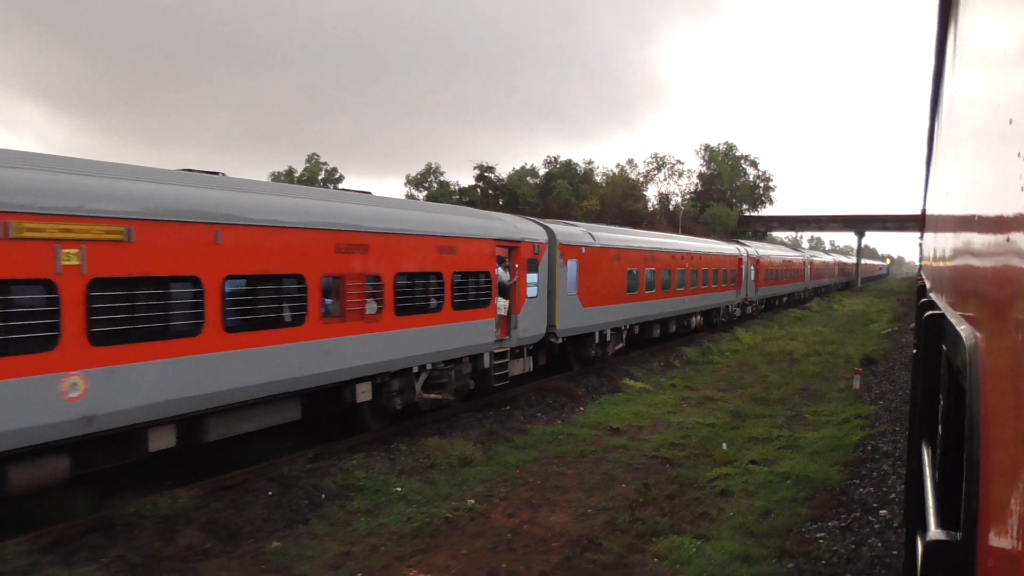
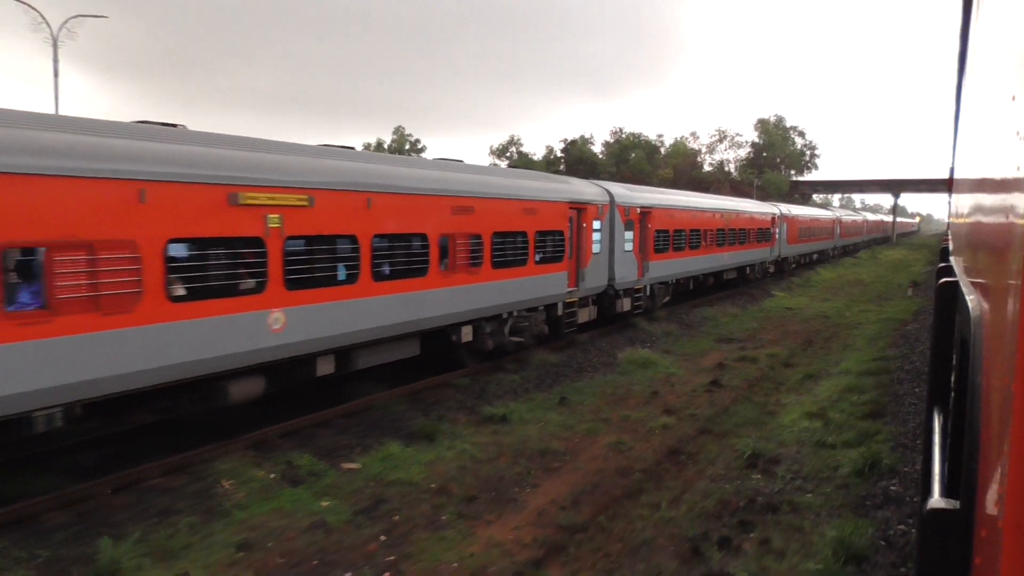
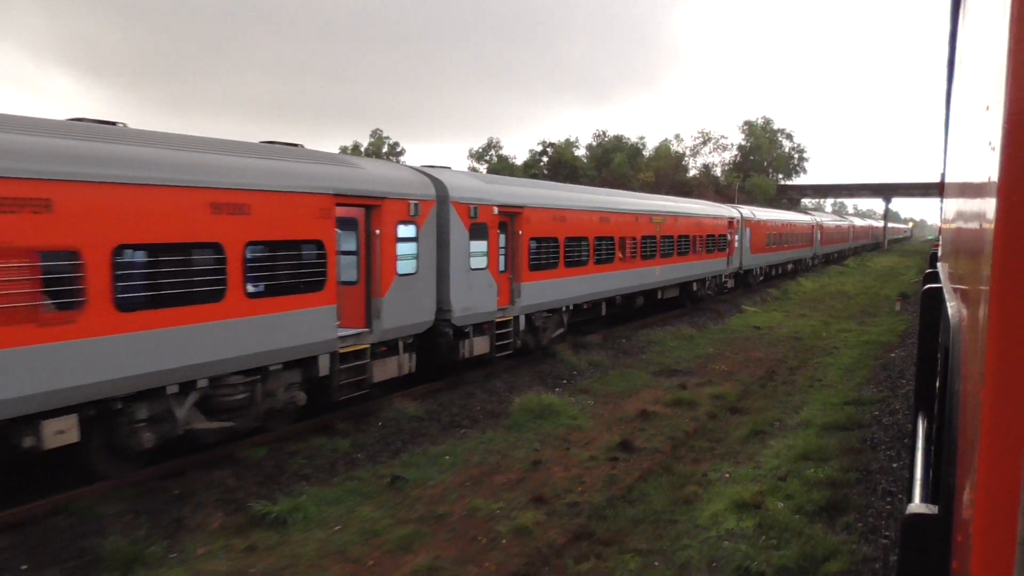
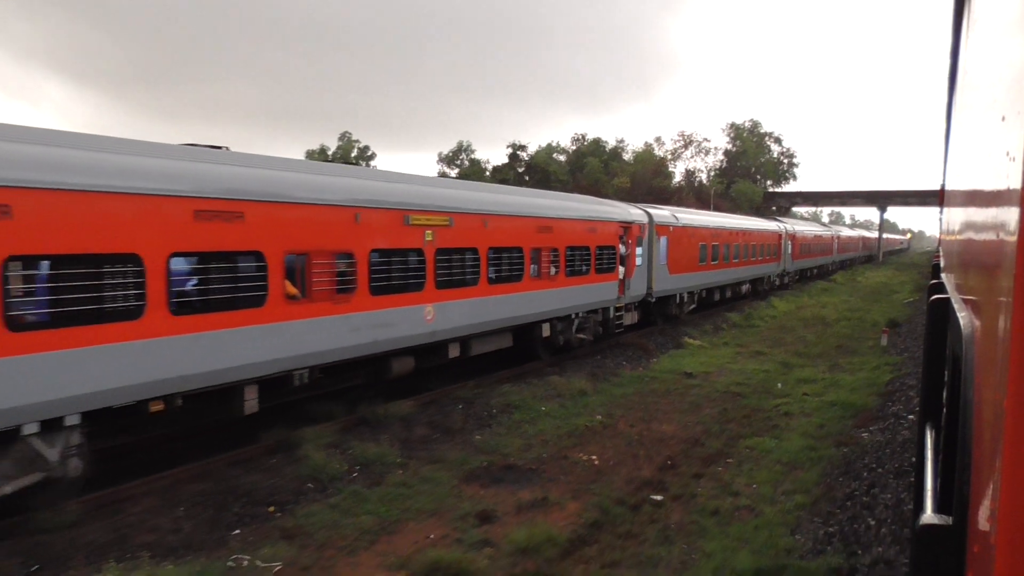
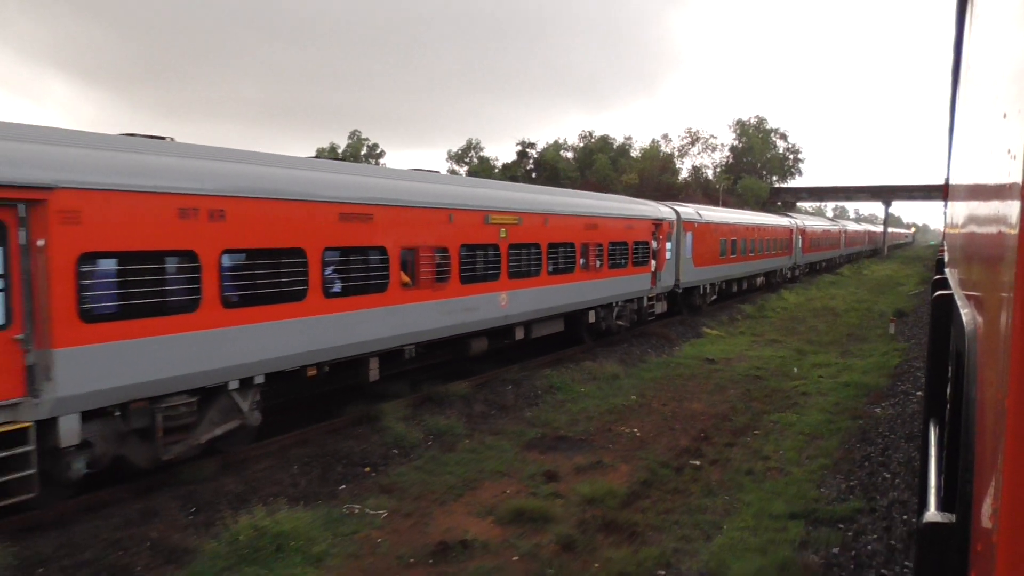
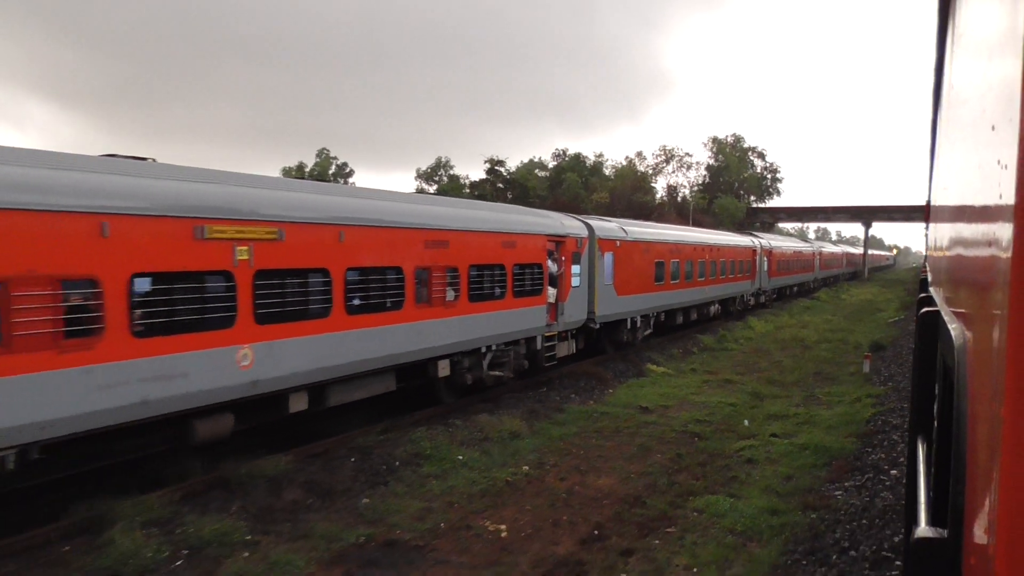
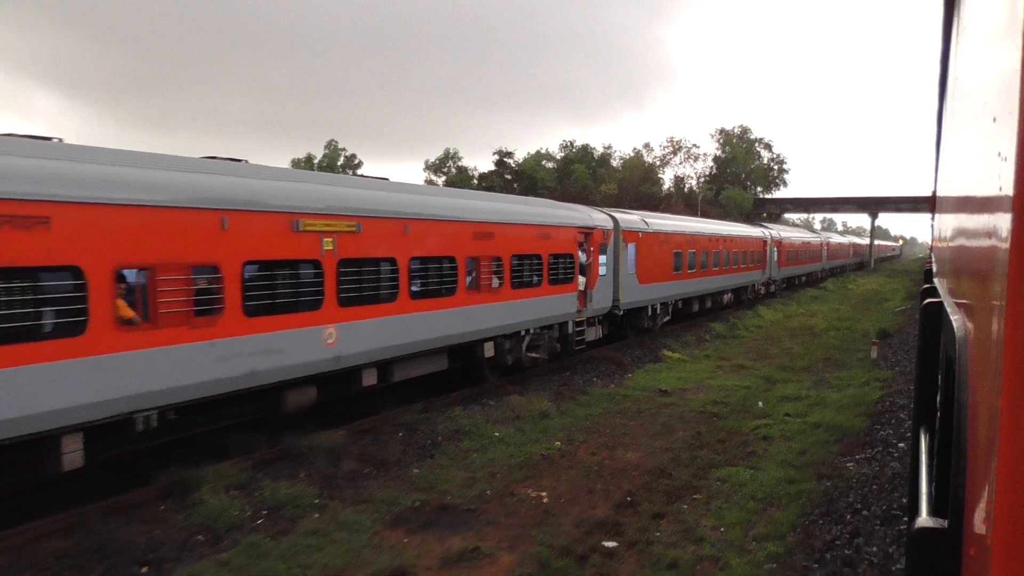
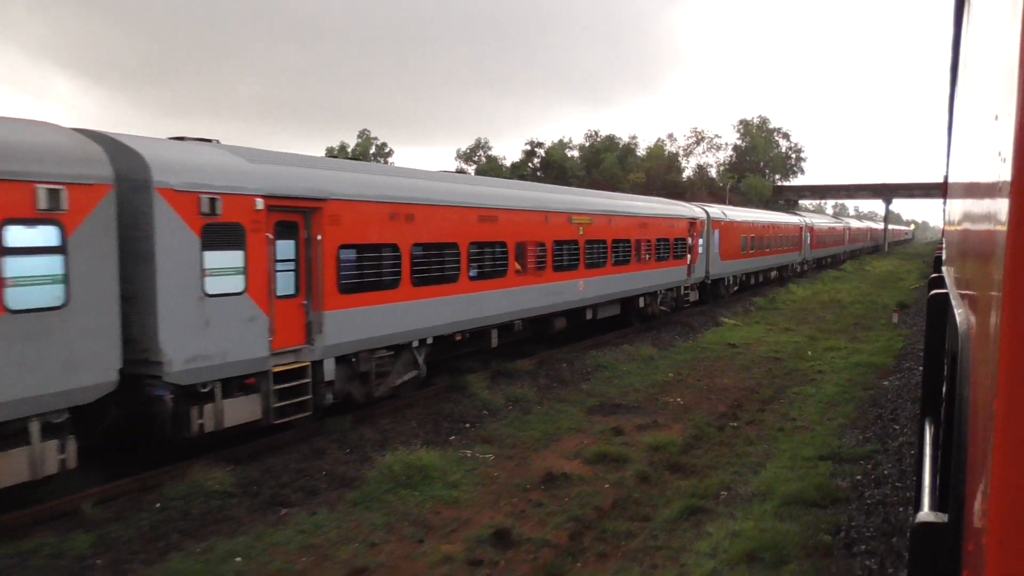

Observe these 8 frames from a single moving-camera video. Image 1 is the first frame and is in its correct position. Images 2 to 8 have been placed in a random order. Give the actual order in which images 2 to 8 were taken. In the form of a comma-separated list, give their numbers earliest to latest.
6, 7, 4, 5, 8, 3, 2
